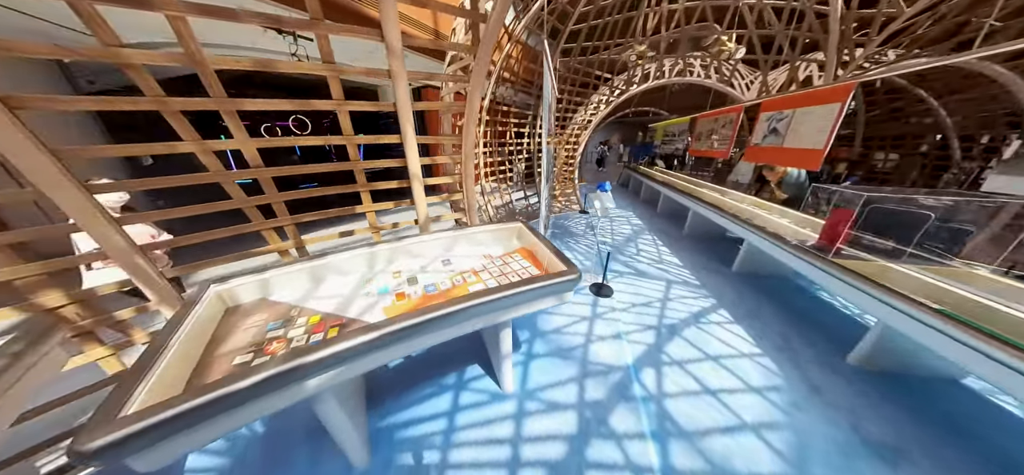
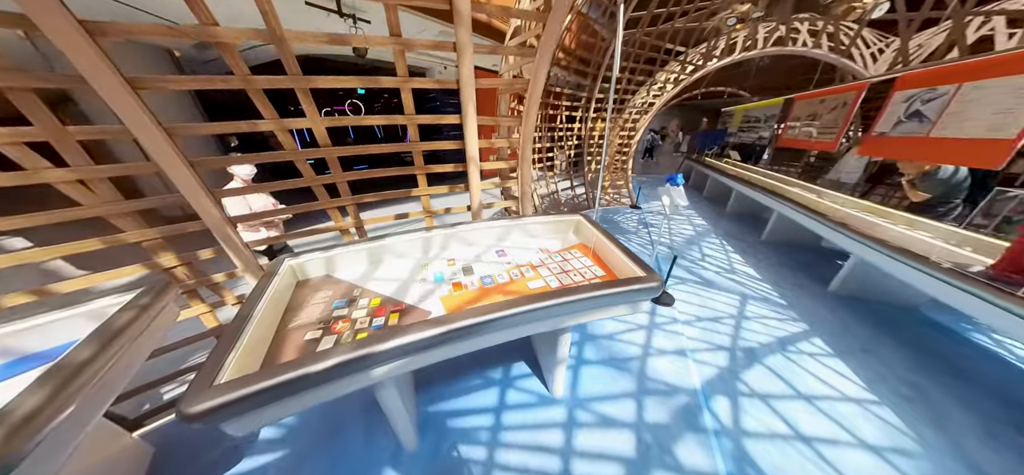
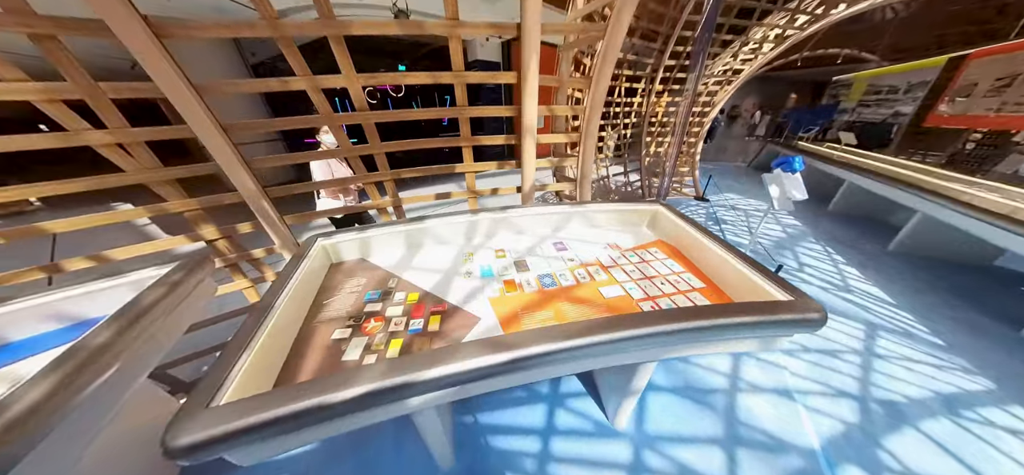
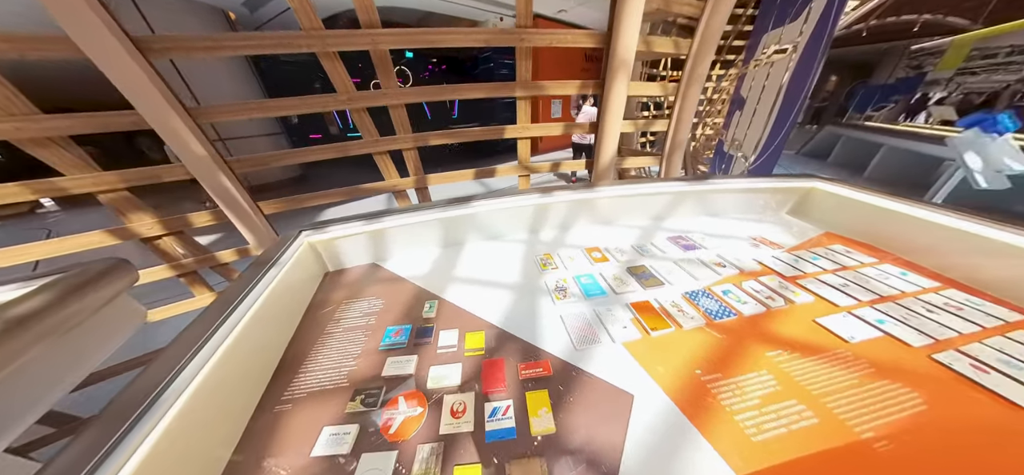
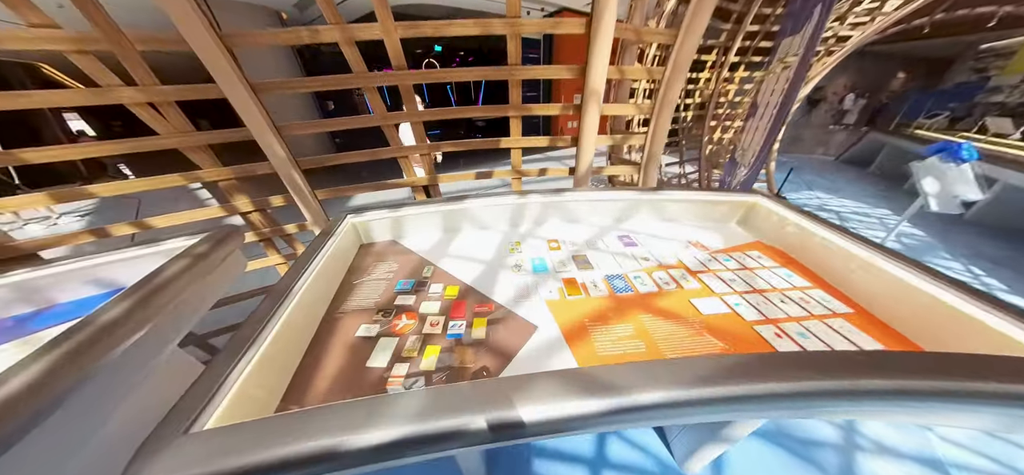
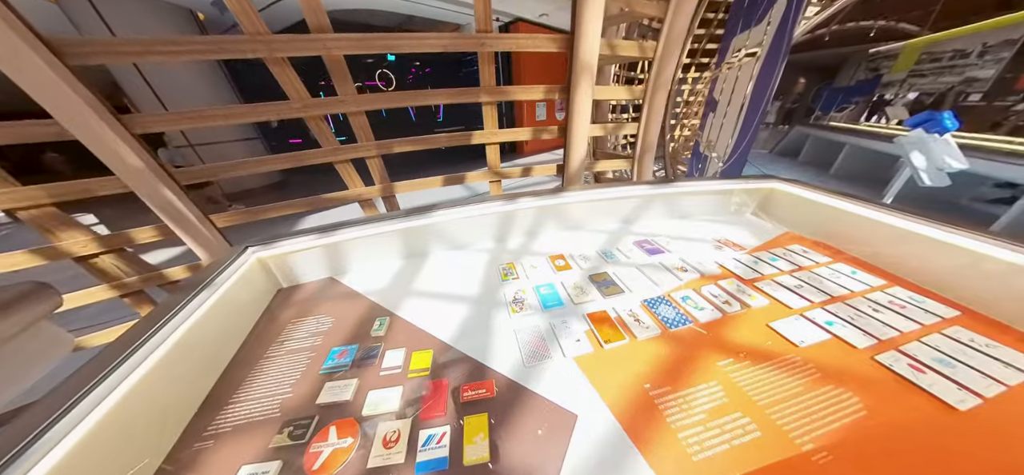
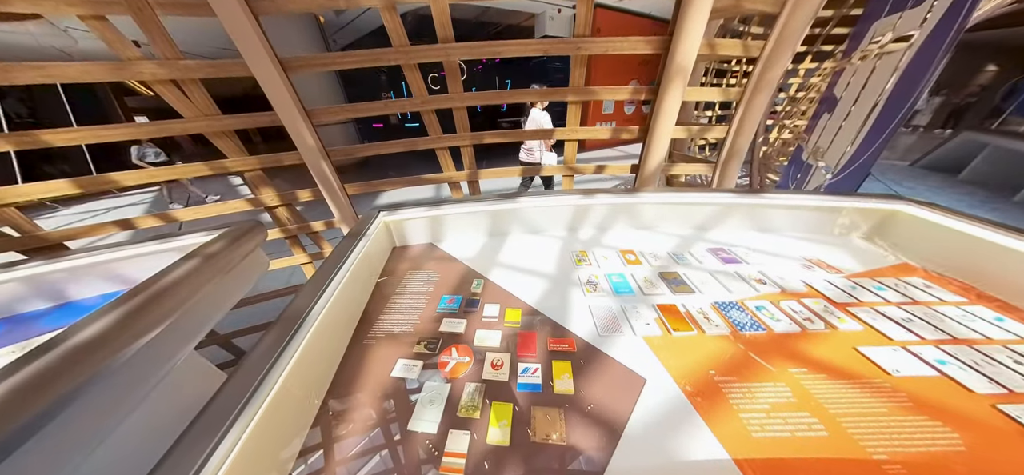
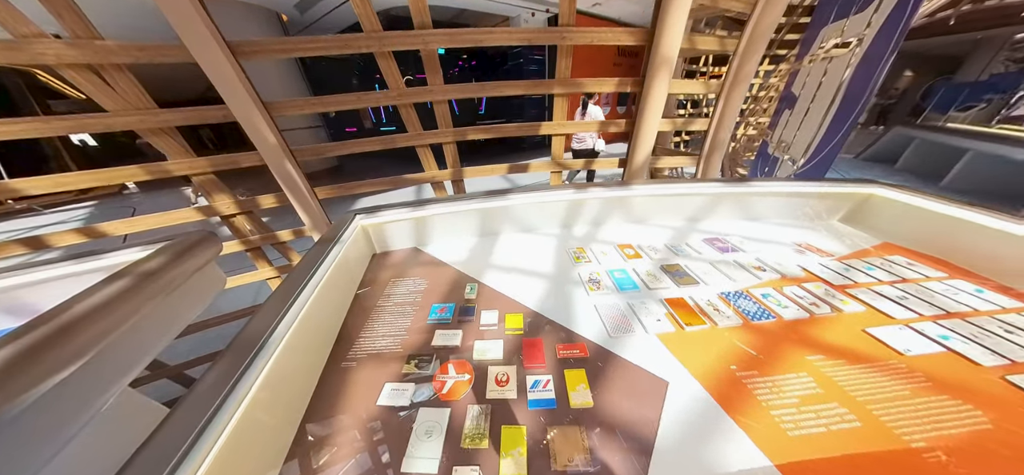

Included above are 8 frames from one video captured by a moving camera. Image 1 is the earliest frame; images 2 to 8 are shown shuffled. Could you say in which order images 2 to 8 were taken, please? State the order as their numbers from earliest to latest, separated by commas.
2, 3, 5, 7, 8, 4, 6
